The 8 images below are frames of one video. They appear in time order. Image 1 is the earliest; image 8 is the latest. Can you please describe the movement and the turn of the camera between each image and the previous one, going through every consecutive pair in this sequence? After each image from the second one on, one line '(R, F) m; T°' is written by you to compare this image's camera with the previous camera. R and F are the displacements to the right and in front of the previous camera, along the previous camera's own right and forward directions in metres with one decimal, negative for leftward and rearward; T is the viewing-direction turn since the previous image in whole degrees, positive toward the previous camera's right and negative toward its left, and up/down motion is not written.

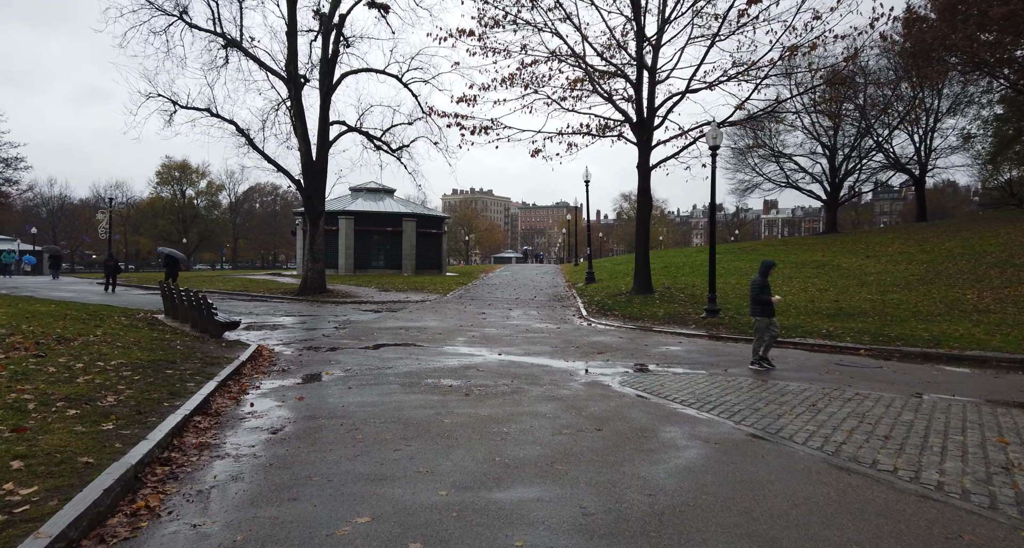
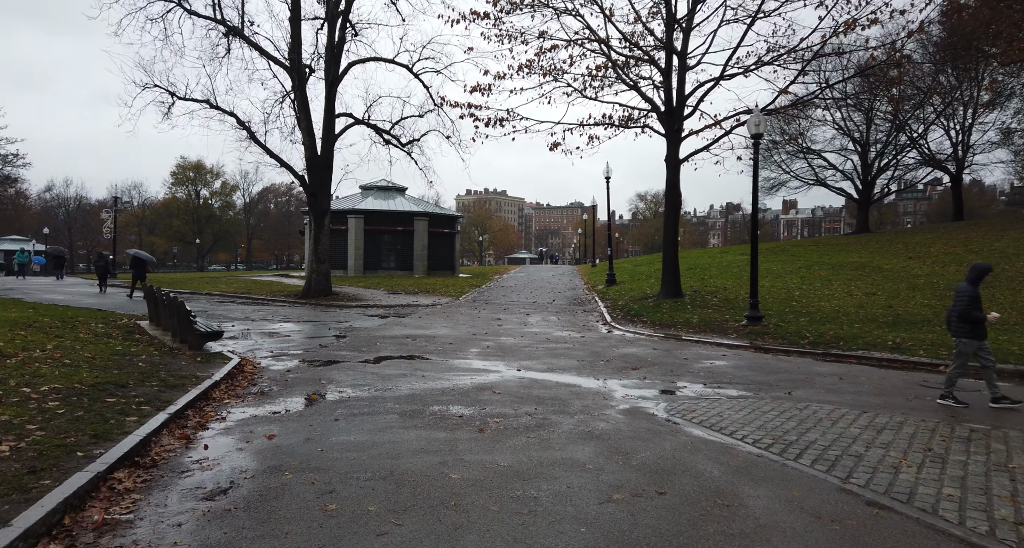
(-0.1, +1.7) m; -1°
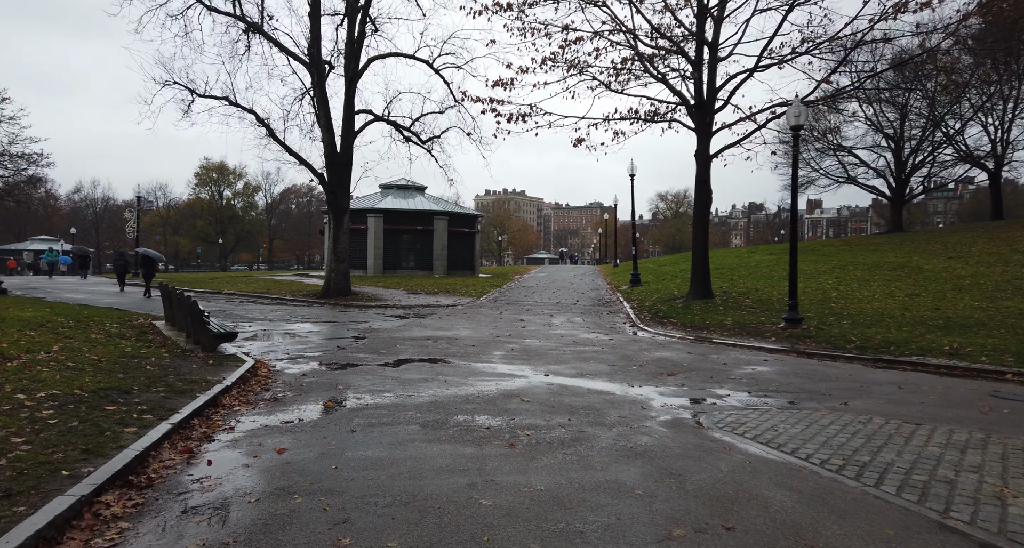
(-0.2, +0.6) m; -2°
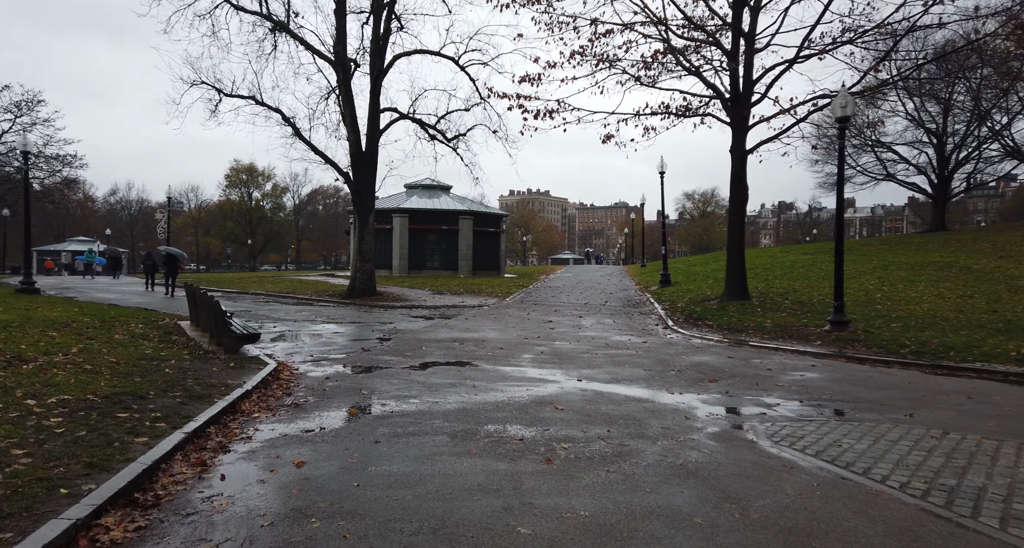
(-0.1, +0.5) m; -2°
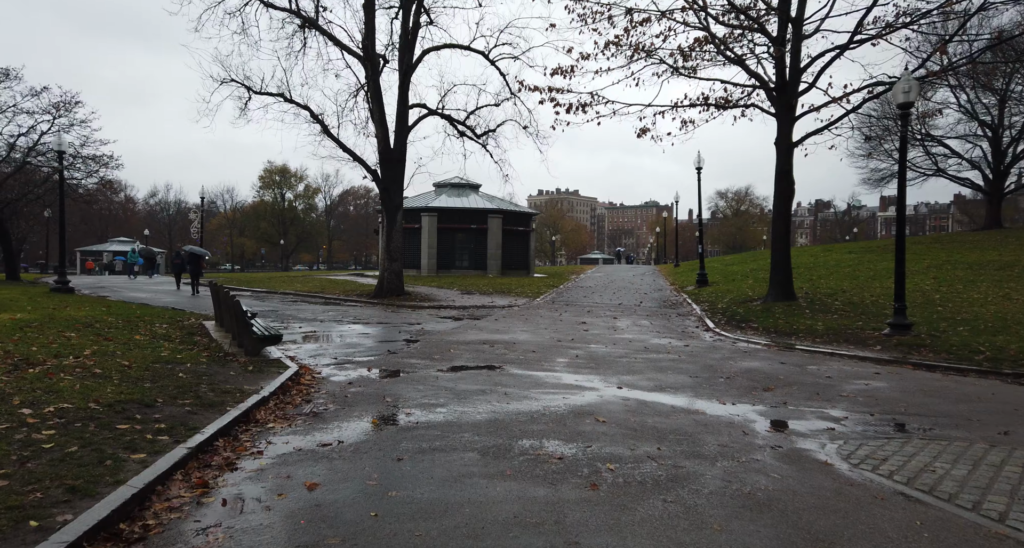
(-0.1, +0.7) m; -3°
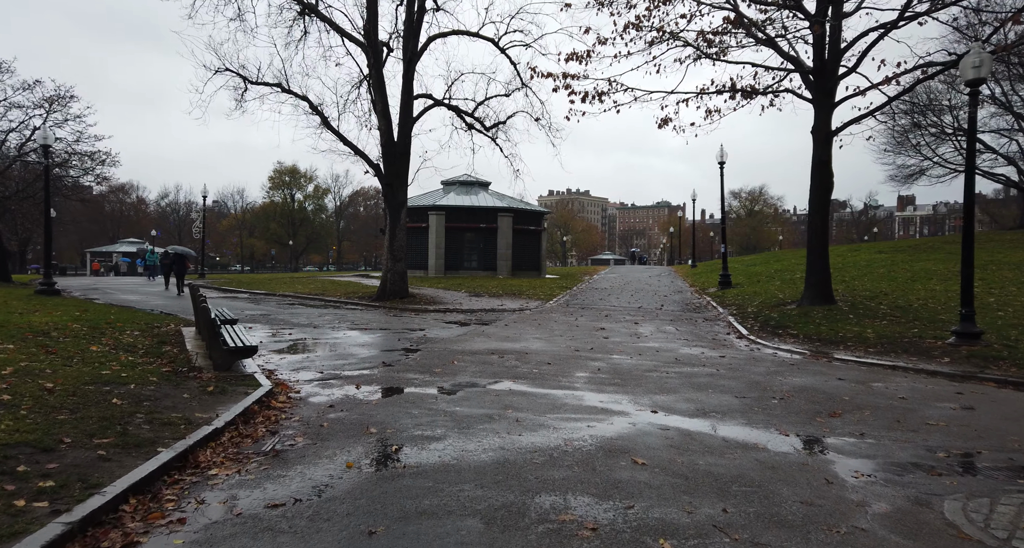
(0.0, +1.5) m; -1°
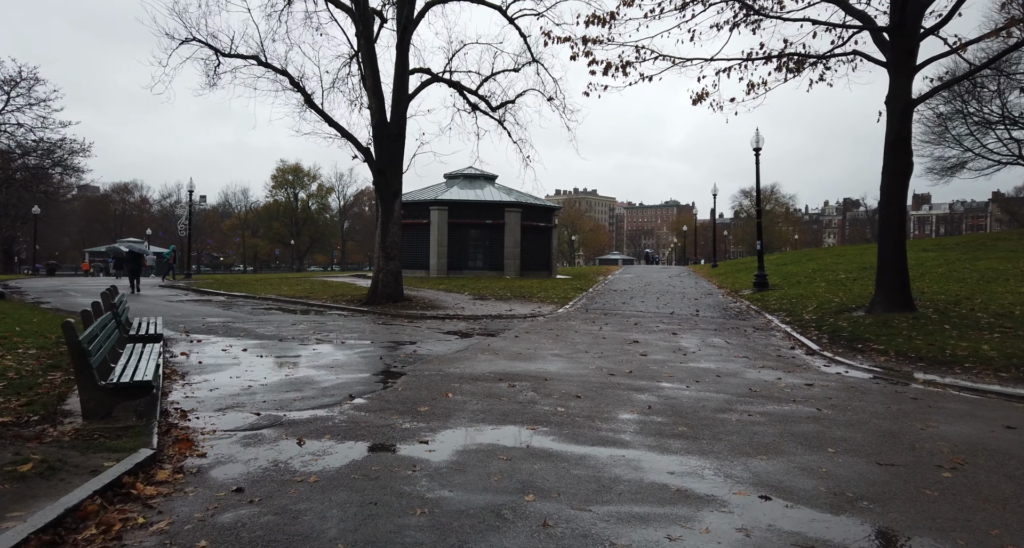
(-0.1, +2.9) m; -1°
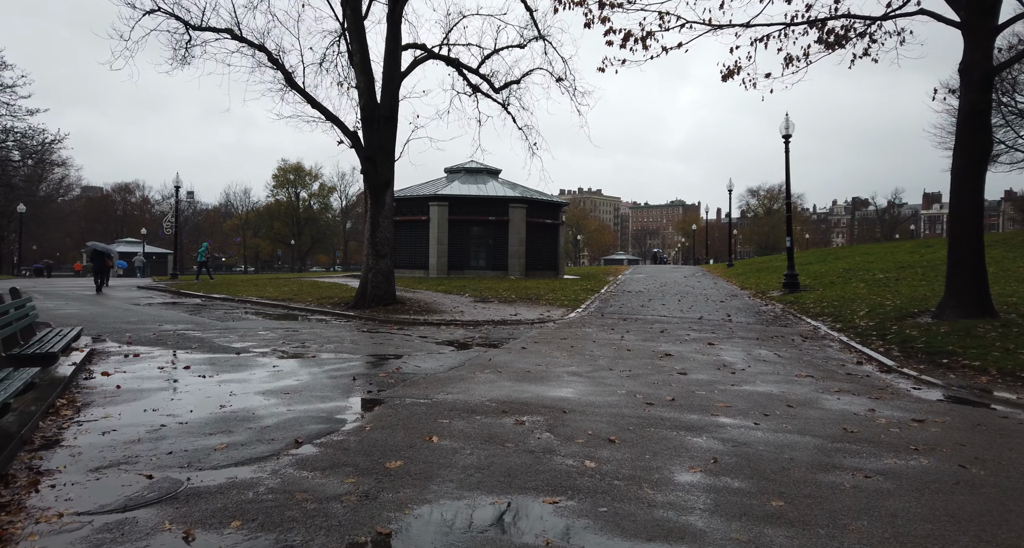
(0.0, +2.2) m; 0°
